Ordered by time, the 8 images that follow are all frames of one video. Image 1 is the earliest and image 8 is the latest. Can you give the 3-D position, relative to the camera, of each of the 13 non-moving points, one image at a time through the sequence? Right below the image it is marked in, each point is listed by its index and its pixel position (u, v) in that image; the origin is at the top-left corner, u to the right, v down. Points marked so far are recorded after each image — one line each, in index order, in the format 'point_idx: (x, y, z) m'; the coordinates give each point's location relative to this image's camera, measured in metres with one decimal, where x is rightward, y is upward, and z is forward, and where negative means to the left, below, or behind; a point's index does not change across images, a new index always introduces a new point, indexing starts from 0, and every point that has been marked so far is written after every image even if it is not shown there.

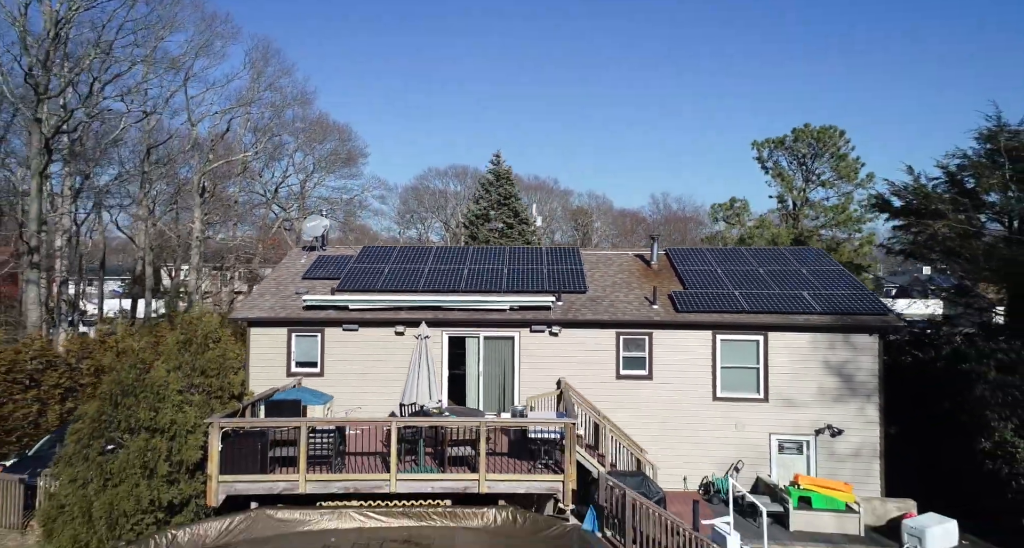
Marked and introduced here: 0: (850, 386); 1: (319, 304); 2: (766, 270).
0: (+7.3, -2.4, +13.1) m
1: (-4.3, -0.7, +13.5) m
2: (+6.3, +0.1, +15.1) m
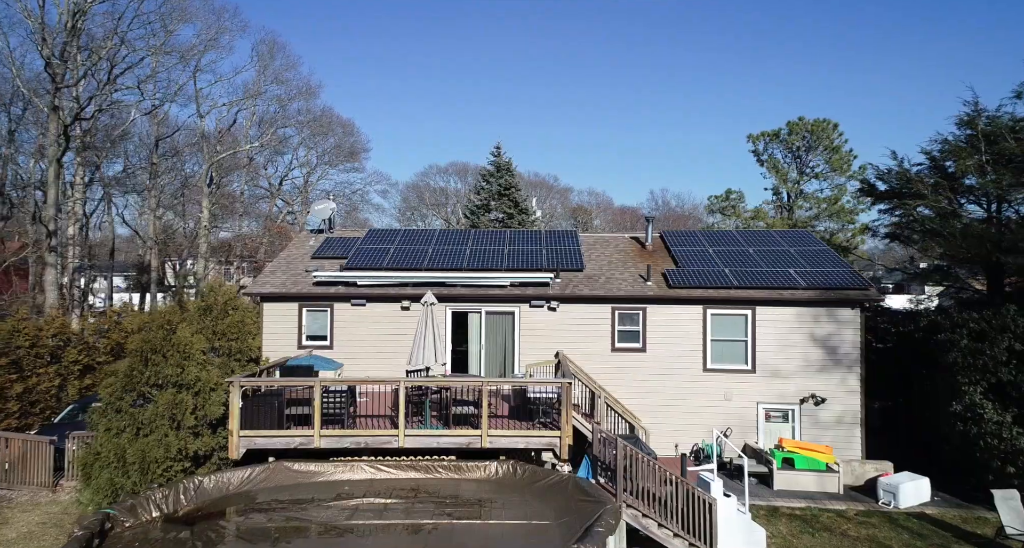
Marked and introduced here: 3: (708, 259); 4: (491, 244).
0: (+7.3, -1.9, +13.8) m
1: (-4.3, -0.1, +14.2) m
2: (+6.3, +0.6, +15.8) m
3: (+4.9, +0.4, +15.3) m
4: (-0.6, +0.8, +16.7) m
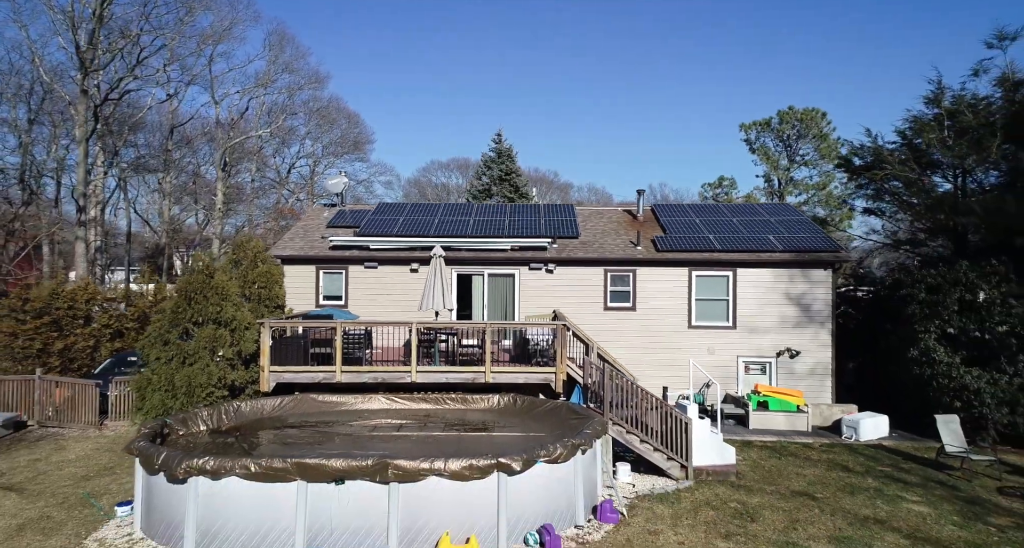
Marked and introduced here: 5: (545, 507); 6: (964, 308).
0: (+7.3, -1.0, +15.1) m
1: (-4.3, +0.7, +15.5) m
2: (+6.4, +1.5, +17.1) m
3: (+4.9, +1.3, +16.6) m
4: (-0.6, +1.7, +17.9) m
5: (+0.4, -3.1, +8.2) m
6: (+9.0, -0.7, +11.9) m
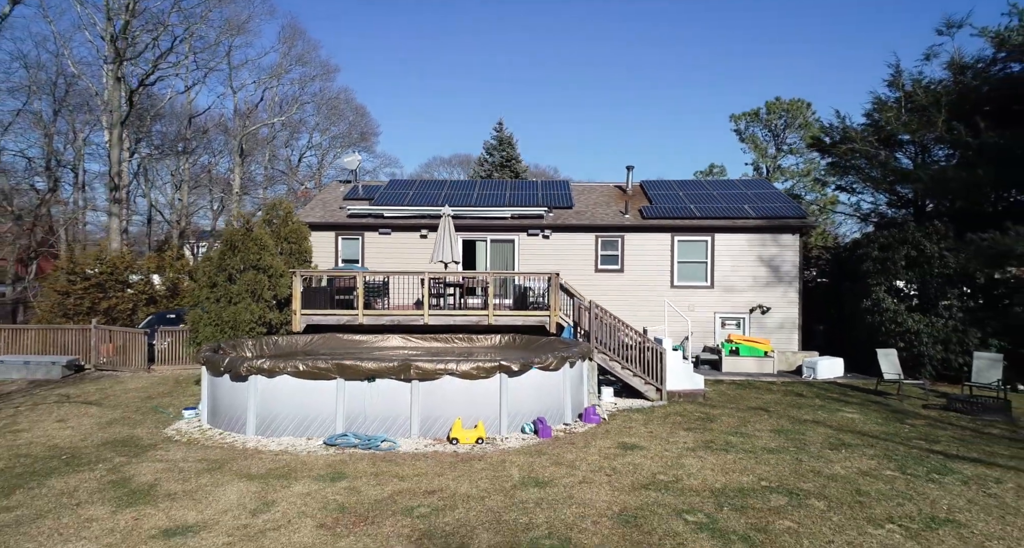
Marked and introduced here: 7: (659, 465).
0: (+7.3, 0.0, +16.8) m
1: (-4.3, +1.7, +17.2) m
2: (+6.4, +2.5, +18.8) m
3: (+4.9, +2.2, +18.3) m
4: (-0.5, +2.7, +19.7) m
5: (+0.4, -2.1, +10.0) m
6: (+9.0, +0.2, +13.6) m
7: (+1.9, -2.5, +8.0) m
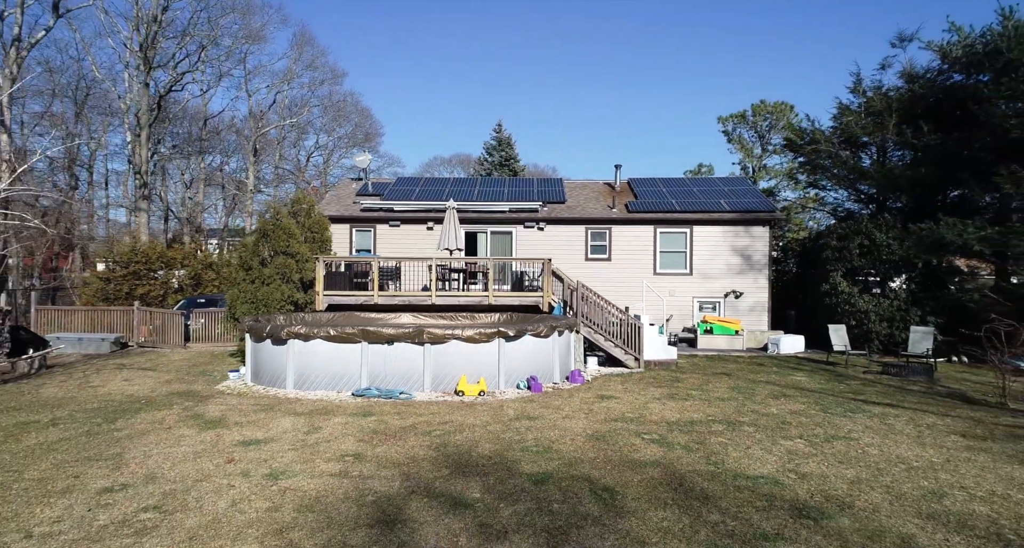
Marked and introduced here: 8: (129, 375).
0: (+7.2, +0.3, +18.6) m
1: (-4.3, +2.1, +19.0) m
2: (+6.3, +2.8, +20.7) m
3: (+4.9, +2.6, +20.1) m
4: (-0.6, +3.0, +21.5) m
5: (+0.4, -1.8, +11.8) m
6: (+8.9, +0.6, +15.5) m
7: (+1.8, -2.1, +9.9) m
8: (-7.9, -2.1, +12.6) m
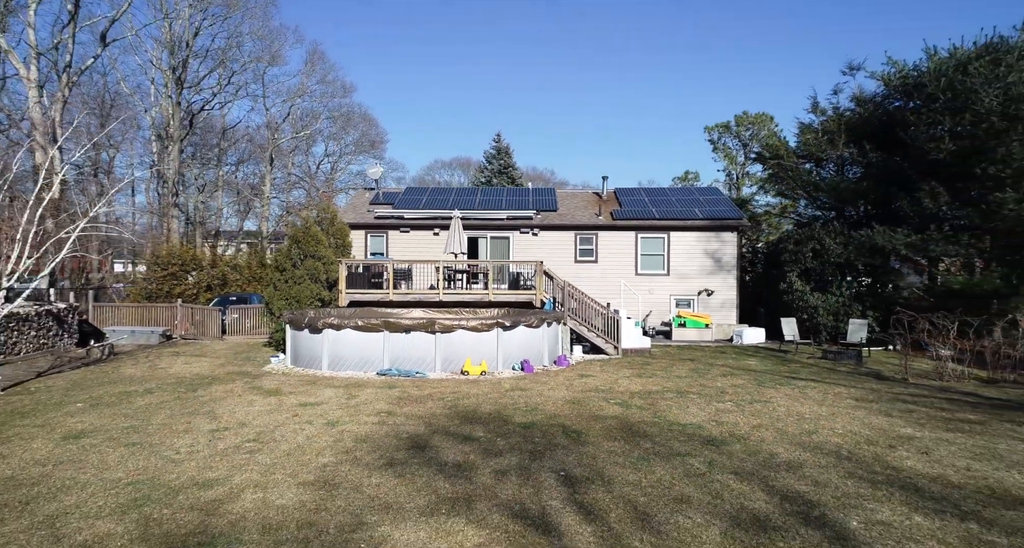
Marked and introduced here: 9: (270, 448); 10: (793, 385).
0: (+7.1, +0.3, +21.0) m
1: (-4.4, +2.0, +21.4) m
2: (+6.2, +2.8, +23.0) m
3: (+4.8, +2.6, +22.5) m
4: (-0.7, +3.0, +23.9) m
5: (+0.3, -1.8, +14.1) m
6: (+8.9, +0.6, +17.8) m
7: (+1.8, -2.1, +12.2) m
8: (-8.0, -2.1, +15.0) m
9: (-3.0, -2.2, +7.6) m
10: (+5.4, -2.1, +11.8) m
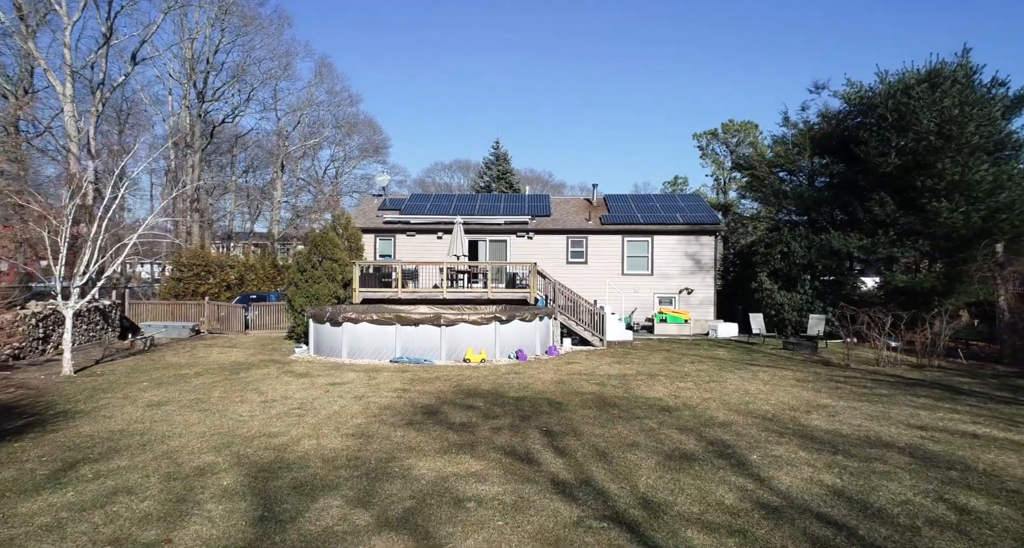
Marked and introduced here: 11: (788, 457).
0: (+7.0, +0.3, +22.9) m
1: (-4.6, +2.0, +23.3) m
2: (+6.1, +2.8, +25.0) m
3: (+4.7, +2.6, +24.4) m
4: (-0.8, +3.0, +25.8) m
5: (+0.2, -1.8, +16.1) m
6: (+8.7, +0.6, +19.8) m
7: (+1.7, -2.2, +14.2) m
8: (-8.1, -2.1, +16.9) m
9: (-3.1, -2.2, +9.6) m
10: (+5.3, -2.1, +13.8) m
11: (+3.2, -2.1, +7.2) m
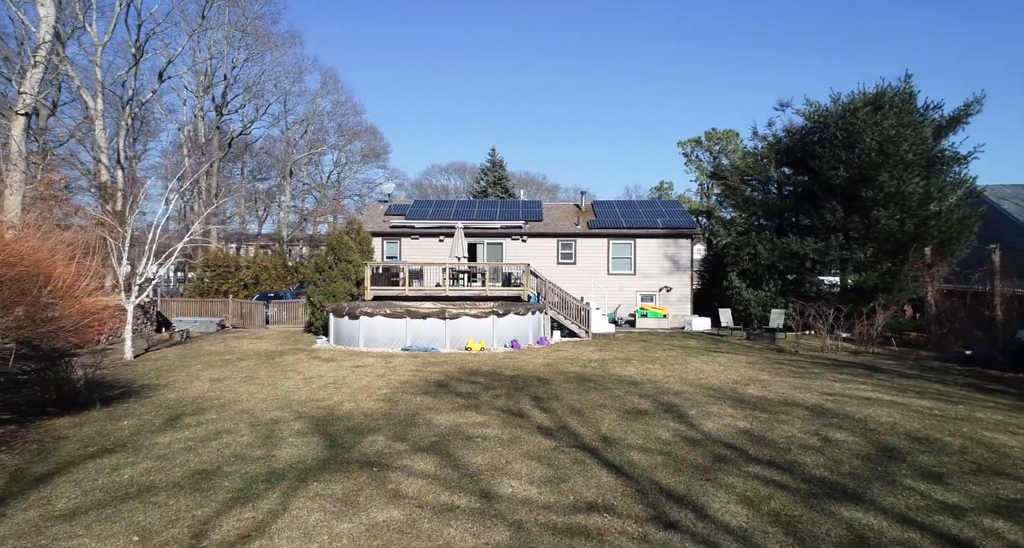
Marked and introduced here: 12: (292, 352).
0: (+6.8, +0.3, +25.2) m
1: (-4.7, +2.0, +25.5) m
2: (+5.9, +2.8, +27.2) m
3: (+4.5, +2.6, +26.7) m
4: (-1.0, +3.0, +28.0) m
5: (0.0, -1.8, +18.3) m
6: (+8.6, +0.6, +22.1) m
7: (+1.5, -2.1, +16.4) m
8: (-8.2, -2.1, +19.1) m
9: (-3.2, -2.2, +11.8) m
10: (+5.2, -2.1, +16.0) m
11: (+3.1, -2.1, +9.4) m
12: (-5.9, -2.1, +16.6) m
